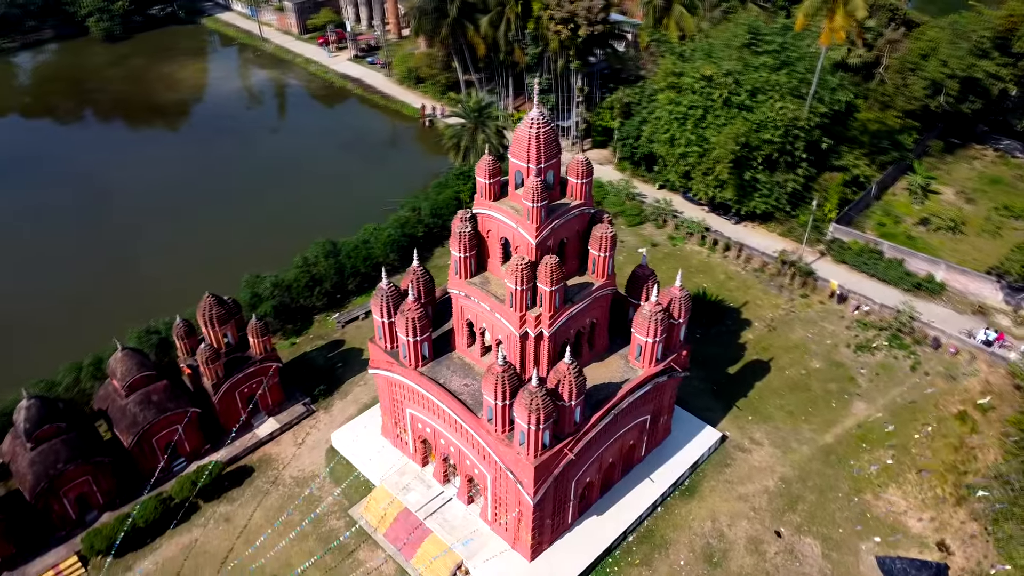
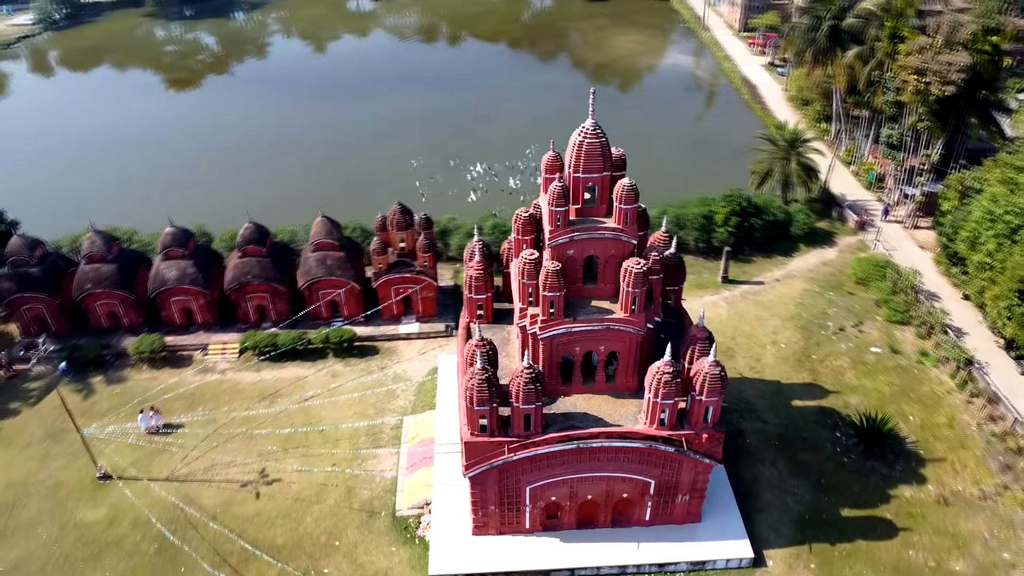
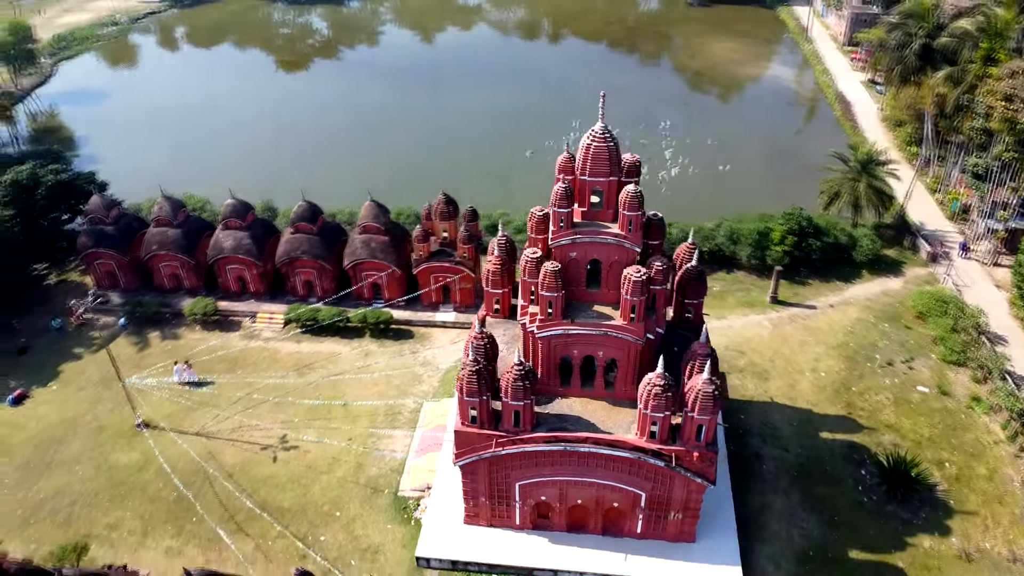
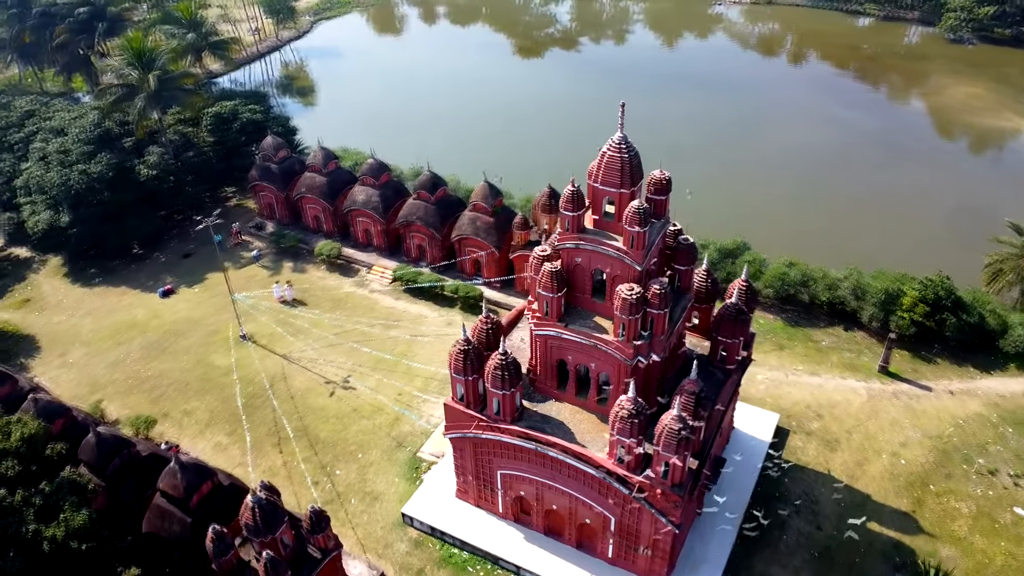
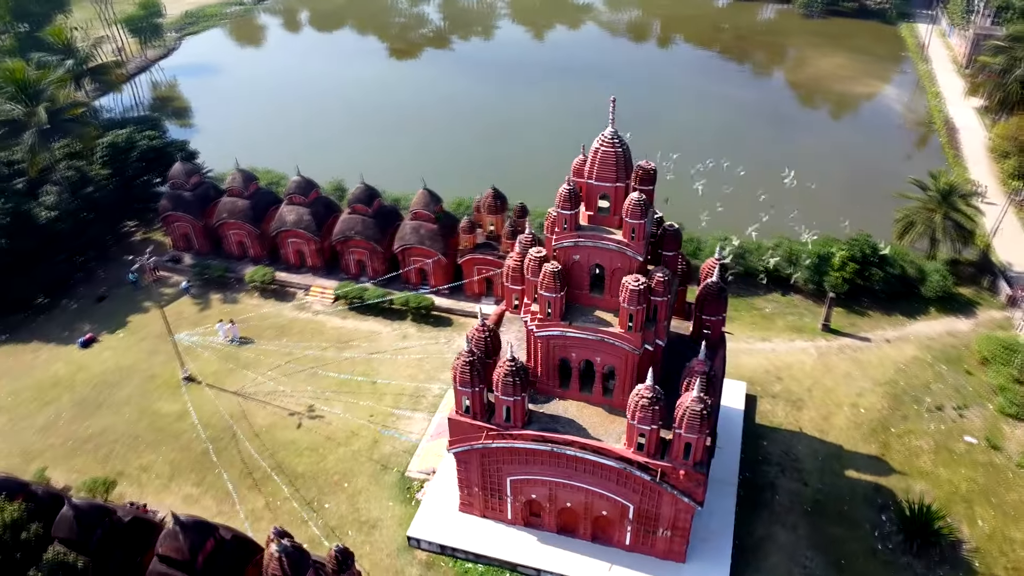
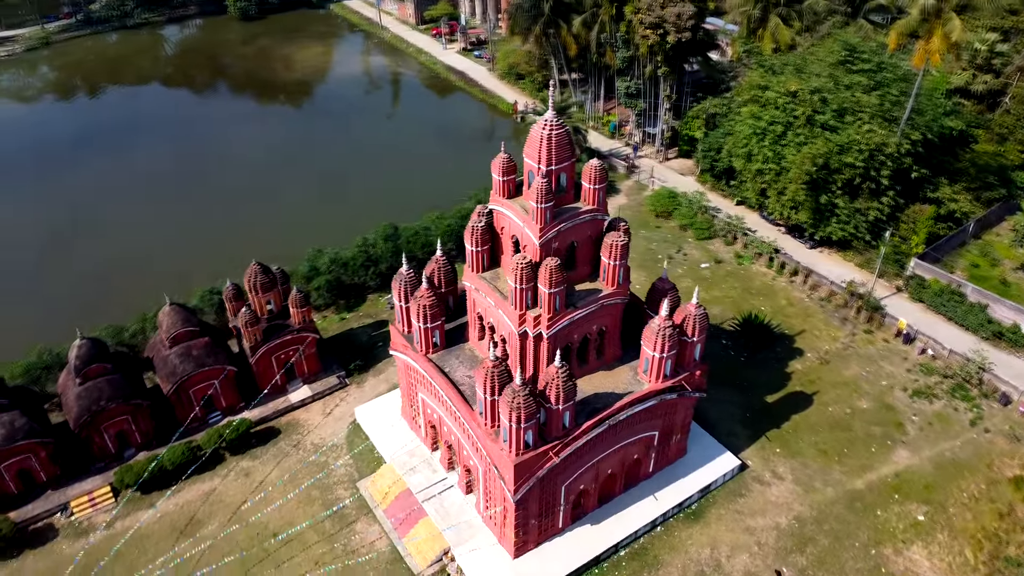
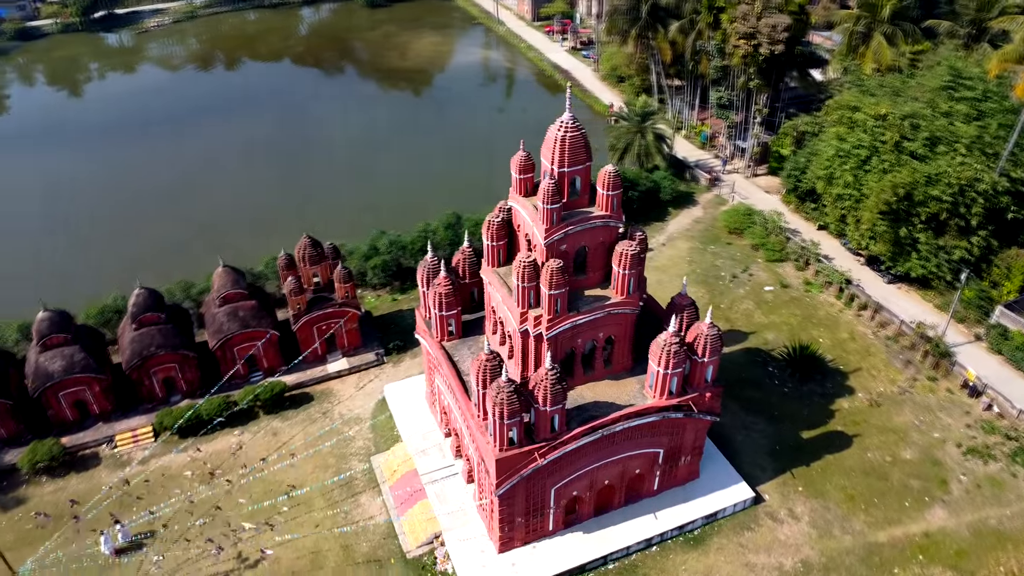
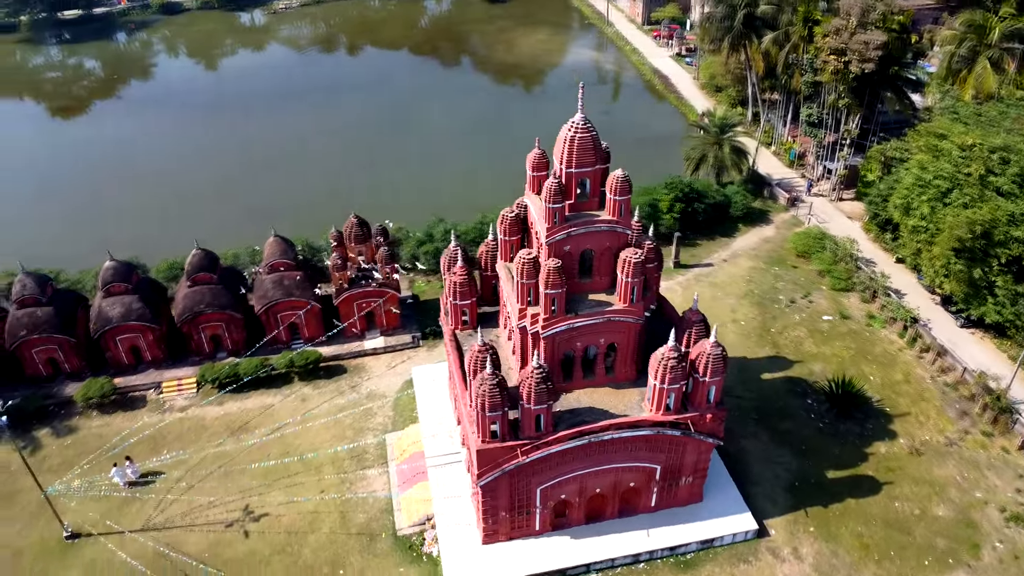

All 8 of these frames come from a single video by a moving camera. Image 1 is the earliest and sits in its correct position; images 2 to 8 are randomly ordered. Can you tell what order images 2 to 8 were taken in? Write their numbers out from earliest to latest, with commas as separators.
6, 7, 8, 2, 3, 5, 4
